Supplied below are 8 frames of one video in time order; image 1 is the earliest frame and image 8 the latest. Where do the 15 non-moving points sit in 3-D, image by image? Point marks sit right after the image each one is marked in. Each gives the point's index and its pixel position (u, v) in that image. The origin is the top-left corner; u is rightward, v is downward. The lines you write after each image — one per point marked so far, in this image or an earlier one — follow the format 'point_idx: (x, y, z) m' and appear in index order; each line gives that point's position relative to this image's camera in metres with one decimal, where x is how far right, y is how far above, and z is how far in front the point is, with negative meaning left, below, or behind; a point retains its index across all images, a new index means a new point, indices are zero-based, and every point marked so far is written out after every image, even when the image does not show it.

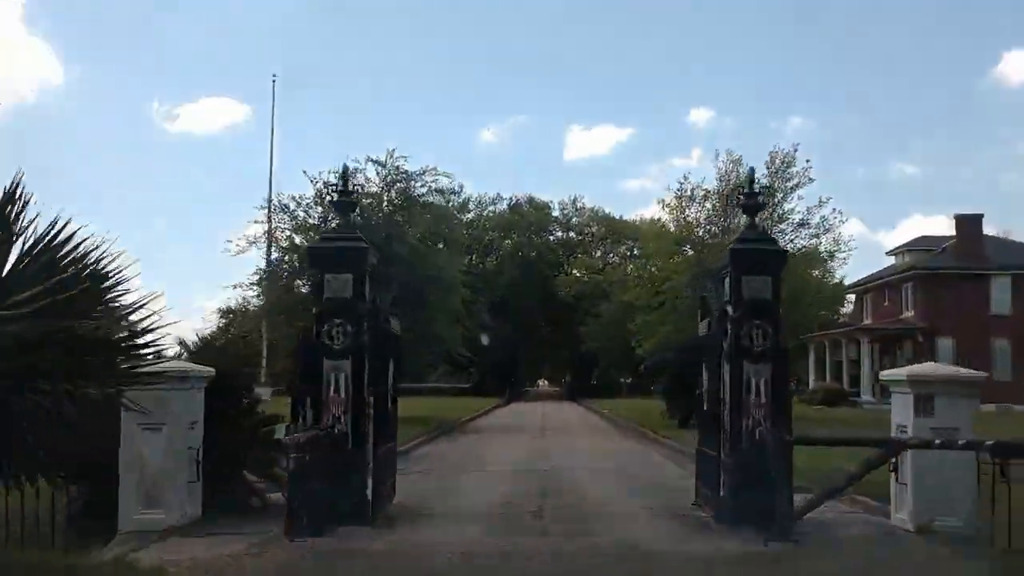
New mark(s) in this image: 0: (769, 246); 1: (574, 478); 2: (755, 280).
0: (+3.0, +0.5, +11.4) m
1: (+1.2, -3.8, +19.7) m
2: (+2.8, +0.1, +11.3) m
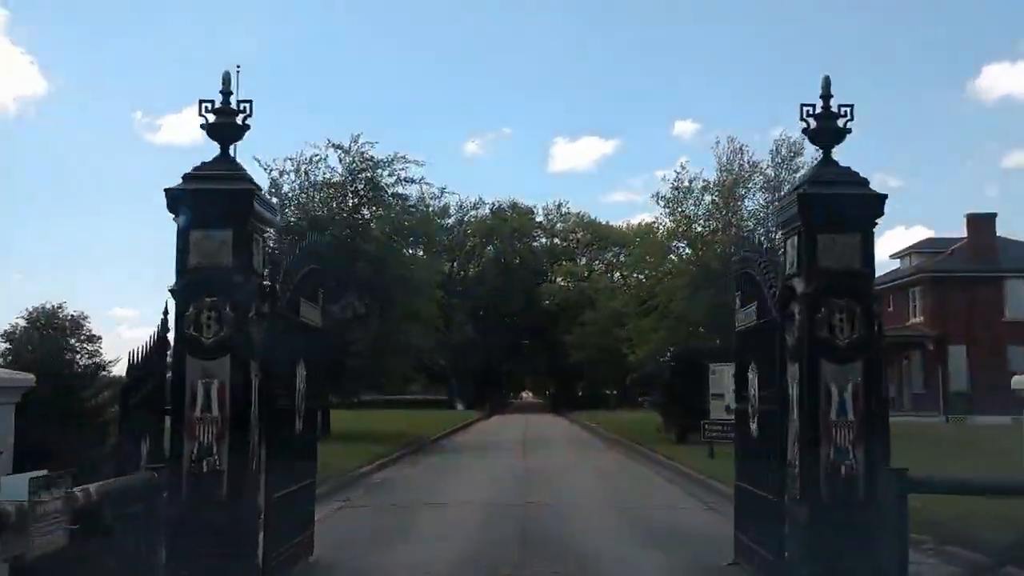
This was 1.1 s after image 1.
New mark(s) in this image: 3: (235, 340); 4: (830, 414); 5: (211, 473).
0: (+2.7, +0.8, +7.6) m
1: (+0.8, -3.6, +15.9) m
2: (+2.5, +0.4, +7.6) m
3: (-2.1, -0.4, +7.5) m
4: (+2.4, -1.0, +7.5) m
5: (-2.3, -1.4, +7.5) m
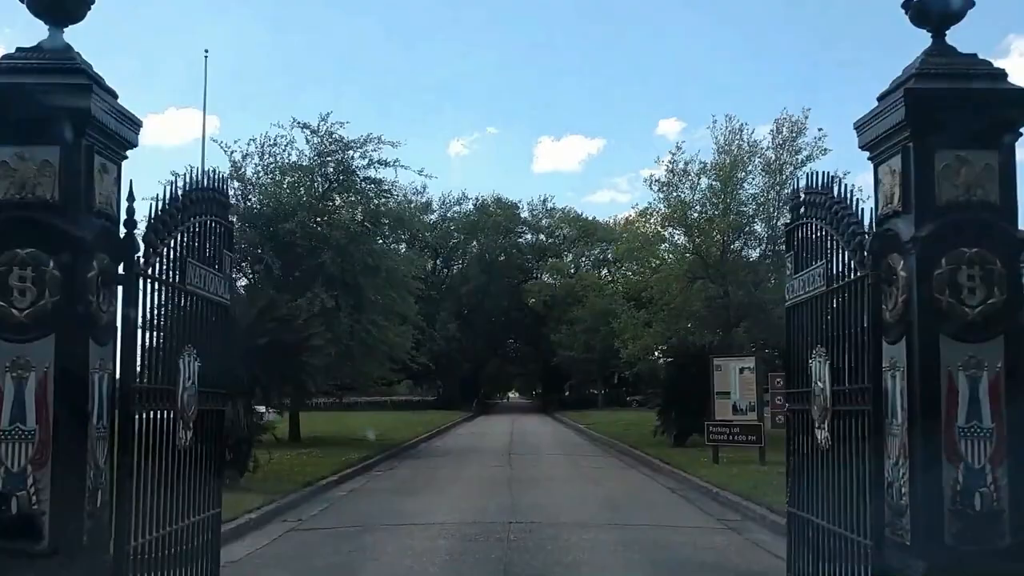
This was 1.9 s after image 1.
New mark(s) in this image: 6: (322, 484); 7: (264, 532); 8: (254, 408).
0: (+2.5, +1.1, +5.2) m
1: (+0.5, -3.3, +13.4) m
2: (+2.3, +0.7, +5.1) m
3: (-2.3, -0.1, +5.0) m
4: (+2.3, -0.7, +5.0) m
5: (-2.5, -1.2, +5.0) m
6: (-3.7, -3.8, +19.1) m
7: (-3.5, -3.4, +14.0) m
8: (-4.7, -2.2, +18.0) m
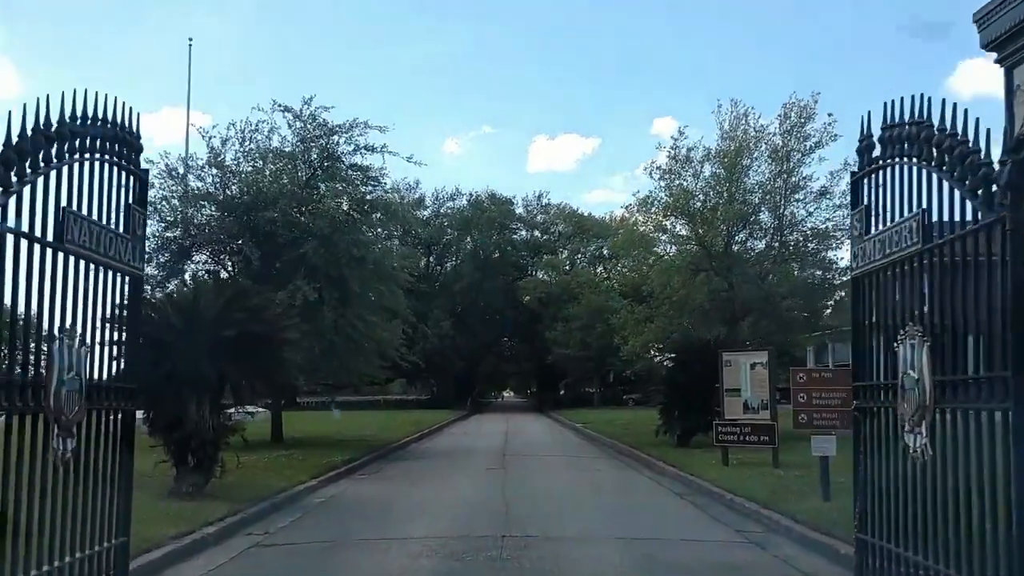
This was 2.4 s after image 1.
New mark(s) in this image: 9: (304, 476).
0: (+2.5, +1.3, +3.6) m
1: (+0.4, -3.1, +11.8) m
2: (+2.3, +0.9, +3.5) m
3: (-2.3, +0.1, +3.4) m
4: (+2.2, -0.5, +3.4) m
5: (-2.5, -1.0, +3.4) m
6: (-3.8, -3.6, +17.4) m
7: (-3.6, -3.2, +12.4) m
8: (-4.8, -2.0, +16.4) m
9: (-4.1, -3.7, +19.4) m
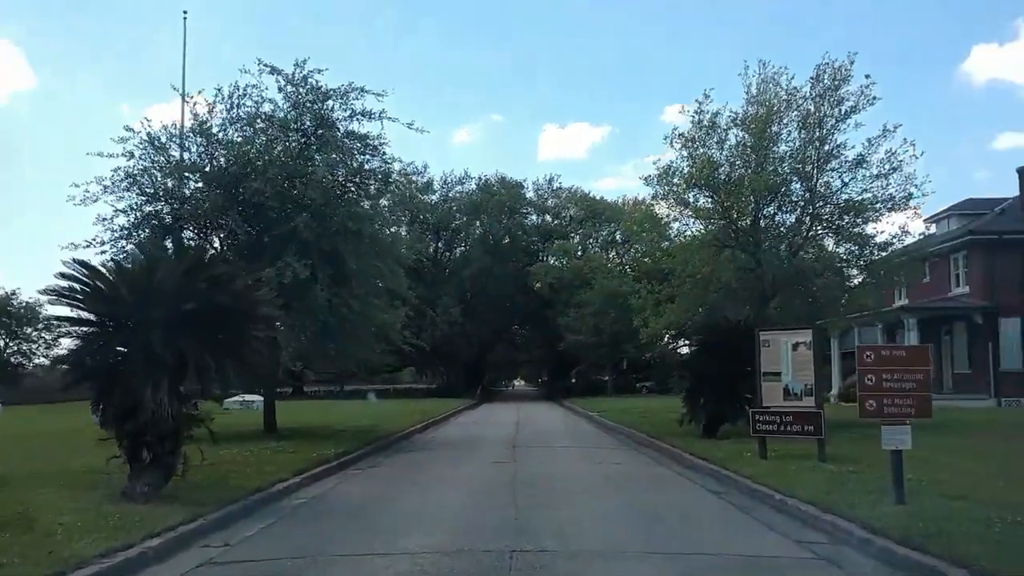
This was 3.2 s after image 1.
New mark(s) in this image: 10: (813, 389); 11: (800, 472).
0: (+2.5, +1.6, +1.3) m
1: (+0.6, -2.7, +9.6) m
2: (+2.3, +1.2, +1.2) m
3: (-2.3, +0.4, +1.1) m
4: (+2.2, -0.1, +1.1) m
5: (-2.5, -0.6, +1.1) m
6: (-3.6, -3.1, +15.2) m
7: (-3.5, -2.8, +10.1) m
8: (-4.7, -1.5, +14.2) m
9: (-3.9, -3.2, +17.1) m
10: (+5.5, -1.8, +17.7) m
11: (+4.9, -3.1, +16.5) m
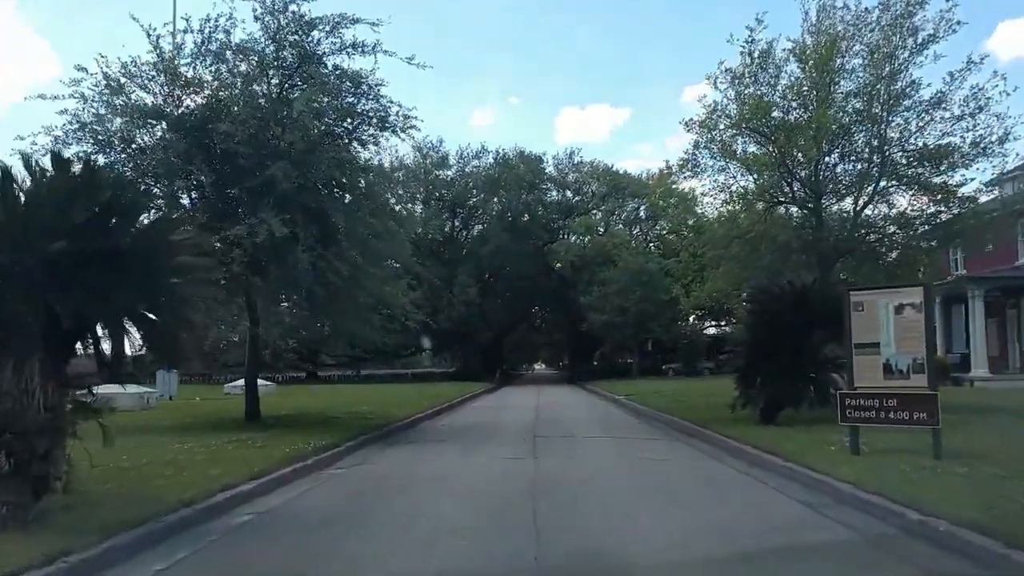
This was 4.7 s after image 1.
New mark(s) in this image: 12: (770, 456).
0: (+2.4, +2.1, -2.9) m
1: (+0.7, -2.1, +5.5) m
2: (+2.2, +1.7, -2.9) m
3: (-2.4, +0.8, -2.9) m
4: (+2.2, +0.4, -3.0) m
5: (-2.6, -0.2, -2.9) m
6: (-3.4, -2.5, +11.3) m
7: (-3.3, -2.2, +6.2) m
8: (-4.5, -0.9, +10.2) m
9: (-3.6, -2.5, +13.2) m
10: (+5.7, -1.1, +13.6) m
11: (+5.1, -2.4, +12.4) m
12: (+4.3, -2.8, +16.5) m
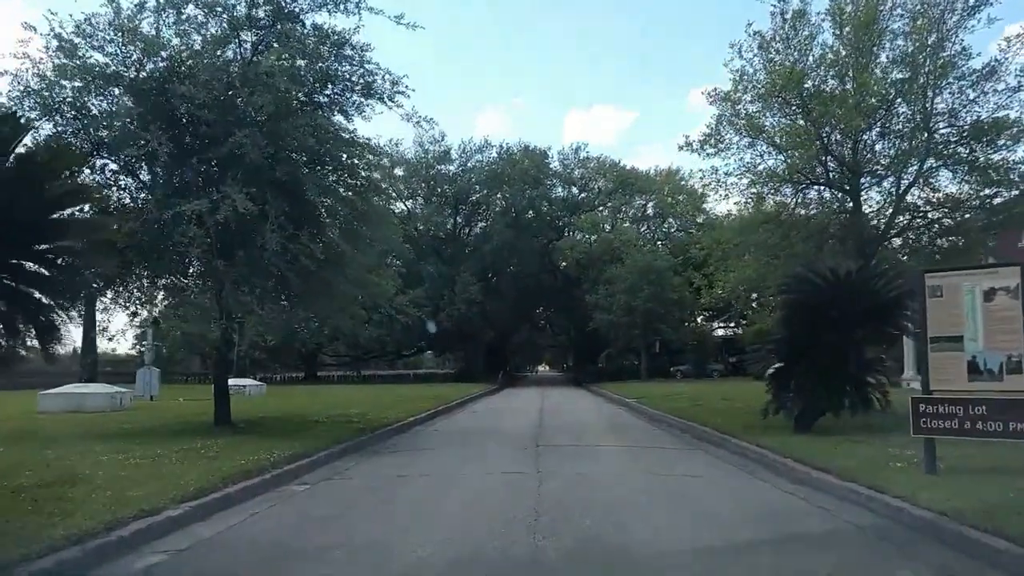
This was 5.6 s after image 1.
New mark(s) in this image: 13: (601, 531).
0: (+2.3, +2.4, -5.5) m
1: (+0.6, -1.8, +2.9) m
2: (+2.1, +2.0, -5.5) m
3: (-2.5, +1.1, -5.5) m
4: (+2.1, +0.6, -5.6) m
5: (-2.7, +0.1, -5.5) m
6: (-3.4, -2.2, +8.7) m
7: (-3.4, -2.0, +3.6) m
8: (-4.5, -0.6, +7.6) m
9: (-3.7, -2.3, +10.6) m
10: (+5.7, -0.8, +10.9) m
11: (+5.1, -2.1, +9.8) m
12: (+4.3, -2.6, +13.8) m
13: (+0.9, -2.7, +10.9) m
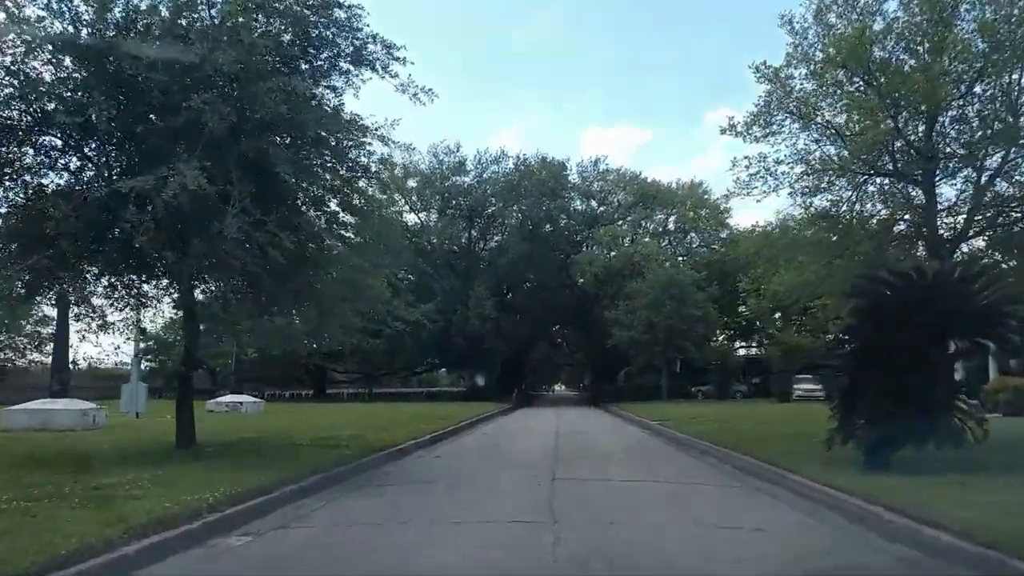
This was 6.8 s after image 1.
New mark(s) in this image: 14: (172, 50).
0: (+2.1, +2.8, -8.7) m
1: (+0.5, -1.6, -0.3) m
2: (+1.9, +2.4, -8.7) m
3: (-2.7, +1.6, -8.6) m
4: (+1.9, +1.1, -8.8) m
5: (-2.9, +0.6, -8.6) m
6: (-3.4, -2.0, +5.5) m
7: (-3.5, -1.7, +0.4) m
8: (-4.5, -0.4, +4.5) m
9: (-3.6, -2.1, +7.4) m
10: (+5.7, -0.7, +7.6) m
11: (+5.1, -2.0, +6.5) m
12: (+4.4, -2.6, +10.5) m
13: (+0.9, -2.5, +7.6) m
14: (-5.4, +3.8, +15.7) m
